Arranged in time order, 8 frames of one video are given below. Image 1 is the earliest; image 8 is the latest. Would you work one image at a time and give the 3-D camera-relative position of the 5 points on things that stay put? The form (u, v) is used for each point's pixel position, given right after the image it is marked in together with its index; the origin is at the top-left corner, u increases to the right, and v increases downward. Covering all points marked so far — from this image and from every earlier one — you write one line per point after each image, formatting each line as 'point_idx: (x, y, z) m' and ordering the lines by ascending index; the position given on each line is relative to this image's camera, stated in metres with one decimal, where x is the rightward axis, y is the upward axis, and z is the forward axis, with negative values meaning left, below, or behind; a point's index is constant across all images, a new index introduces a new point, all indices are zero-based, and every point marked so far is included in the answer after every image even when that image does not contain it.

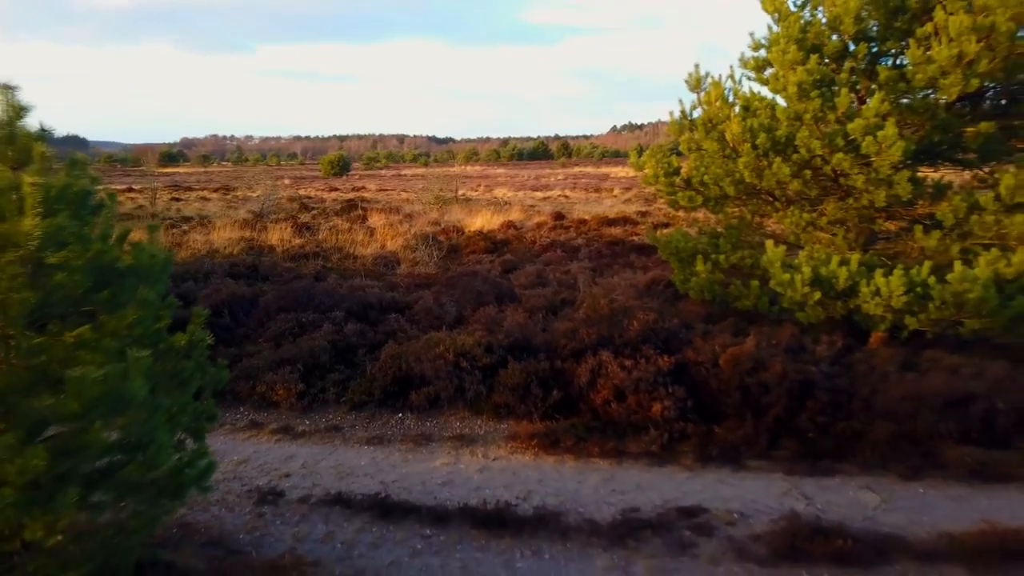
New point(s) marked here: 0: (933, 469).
0: (+3.4, -1.5, +6.4) m
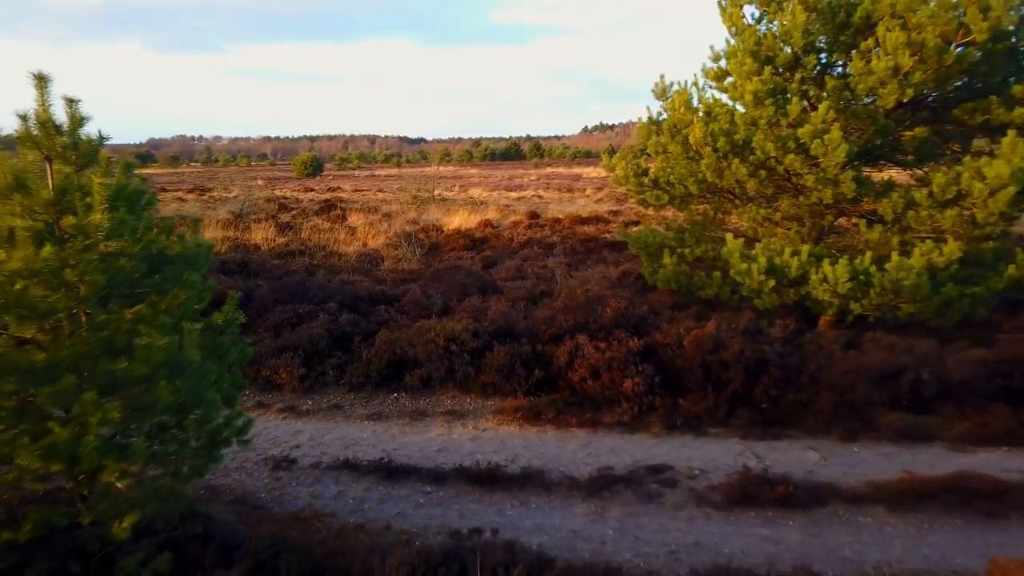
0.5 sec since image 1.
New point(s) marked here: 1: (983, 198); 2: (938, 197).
0: (+3.3, -1.4, +7.3) m
1: (+5.3, +1.0, +8.8) m
2: (+5.0, +1.1, +9.1) m
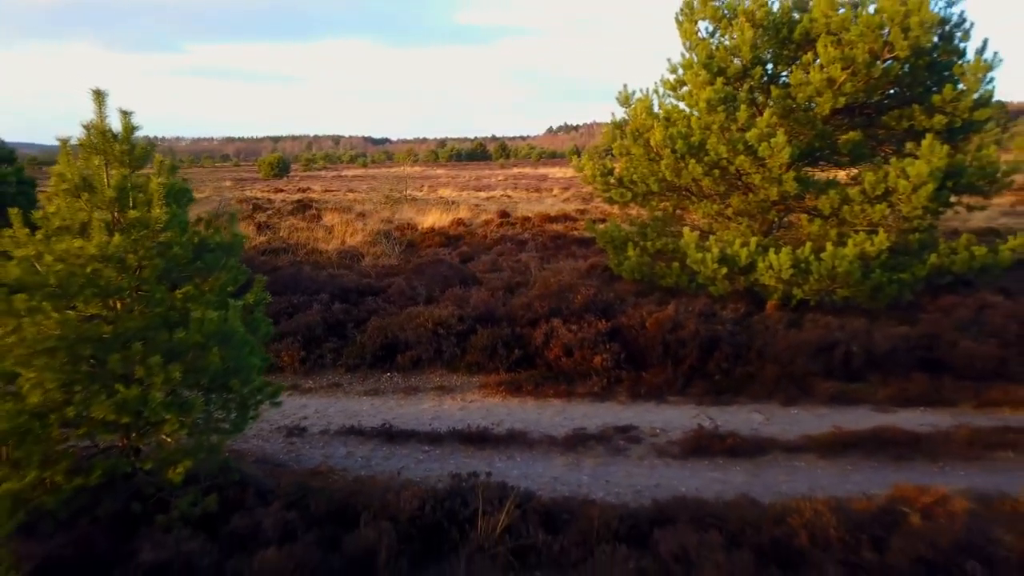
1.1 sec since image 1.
0: (+3.2, -1.2, +8.4) m
1: (+5.1, +1.2, +10.0) m
2: (+4.7, +1.2, +10.3) m
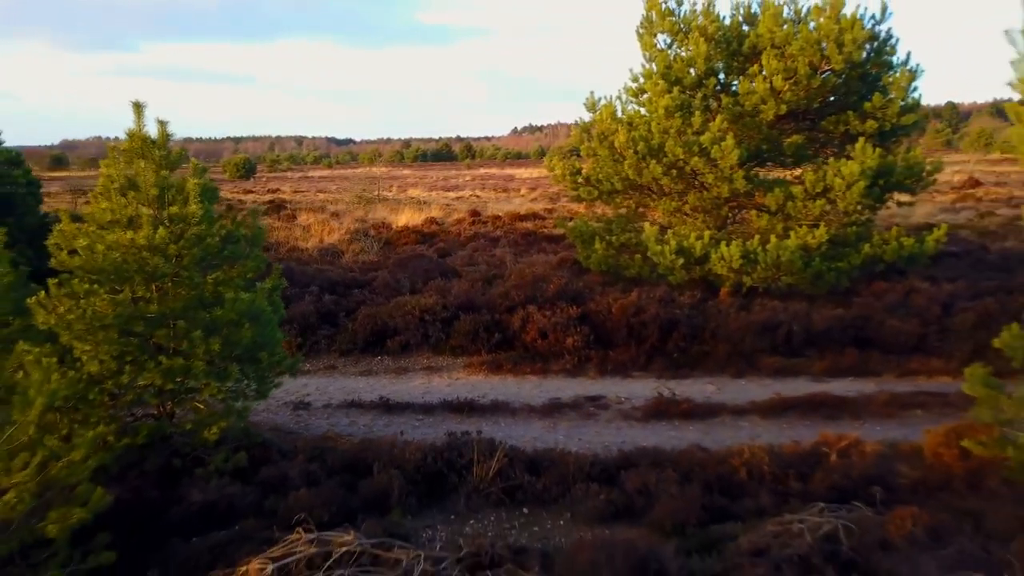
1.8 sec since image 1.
0: (+2.9, -1.0, +9.6) m
1: (+4.7, +1.4, +11.2) m
2: (+4.4, +1.4, +11.6) m
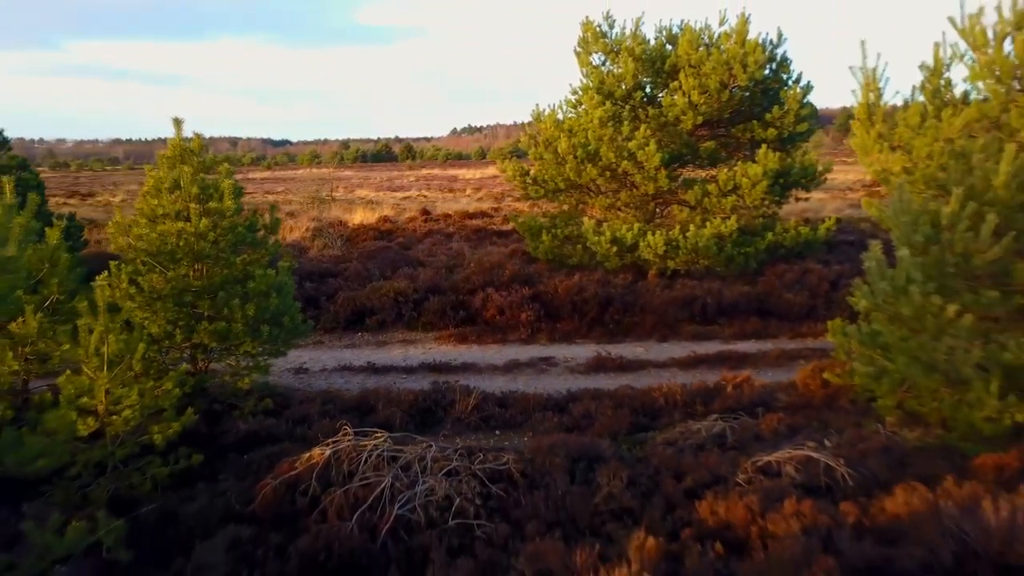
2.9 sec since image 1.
0: (+2.4, -0.7, +11.6) m
1: (+4.0, +1.7, +13.4) m
2: (+3.7, +1.7, +13.7) m
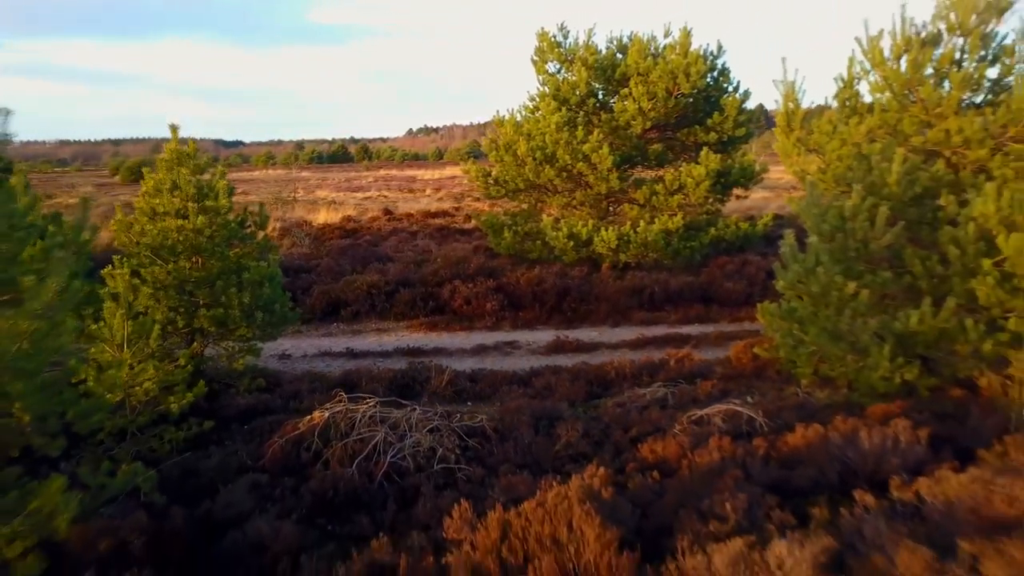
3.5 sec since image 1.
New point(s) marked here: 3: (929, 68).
0: (+1.9, -0.6, +12.8) m
1: (+3.4, +1.9, +14.6) m
2: (+3.0, +1.9, +14.9) m
3: (+4.6, +2.4, +8.6) m
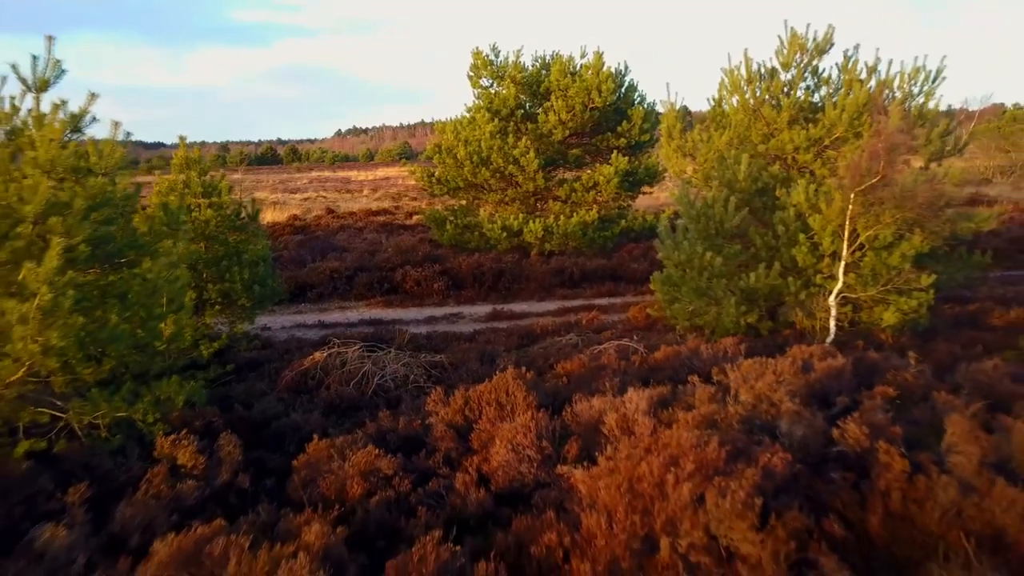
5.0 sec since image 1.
0: (+0.8, -0.2, +15.4) m
1: (+2.1, +2.3, +17.3) m
2: (+1.6, +2.3, +17.6) m
3: (+3.8, +2.9, +11.4) m
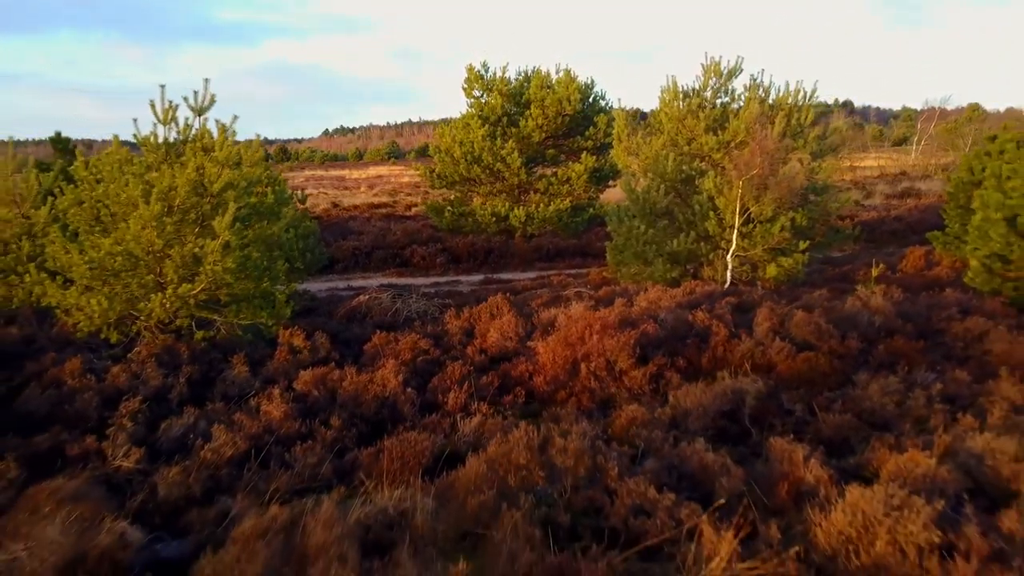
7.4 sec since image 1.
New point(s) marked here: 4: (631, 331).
0: (+0.5, +0.5, +19.1) m
1: (+1.7, +2.9, +21.1) m
2: (+1.3, +3.0, +21.3) m
3: (+3.5, +3.5, +15.2) m
4: (+1.3, -0.5, +8.8) m
